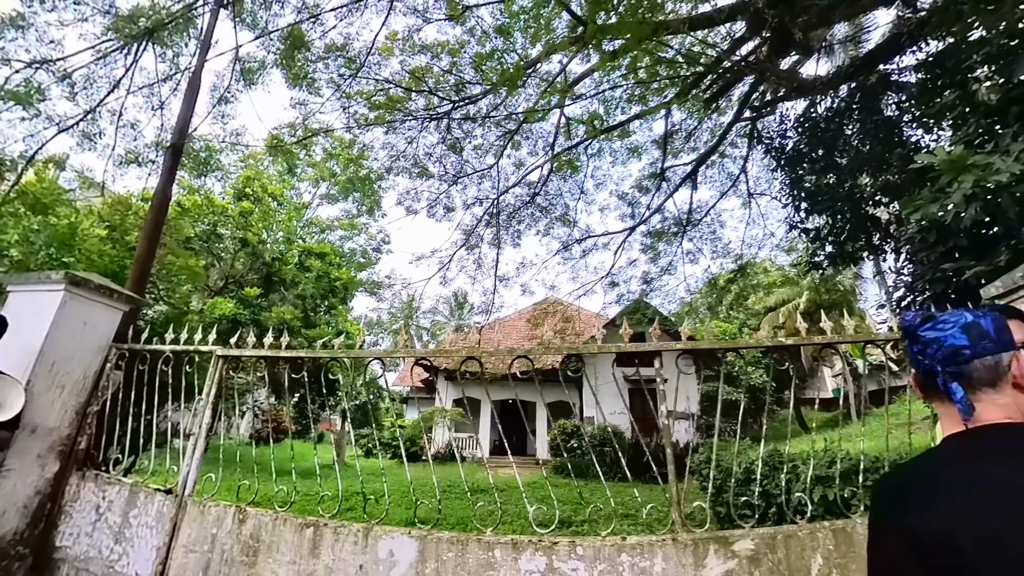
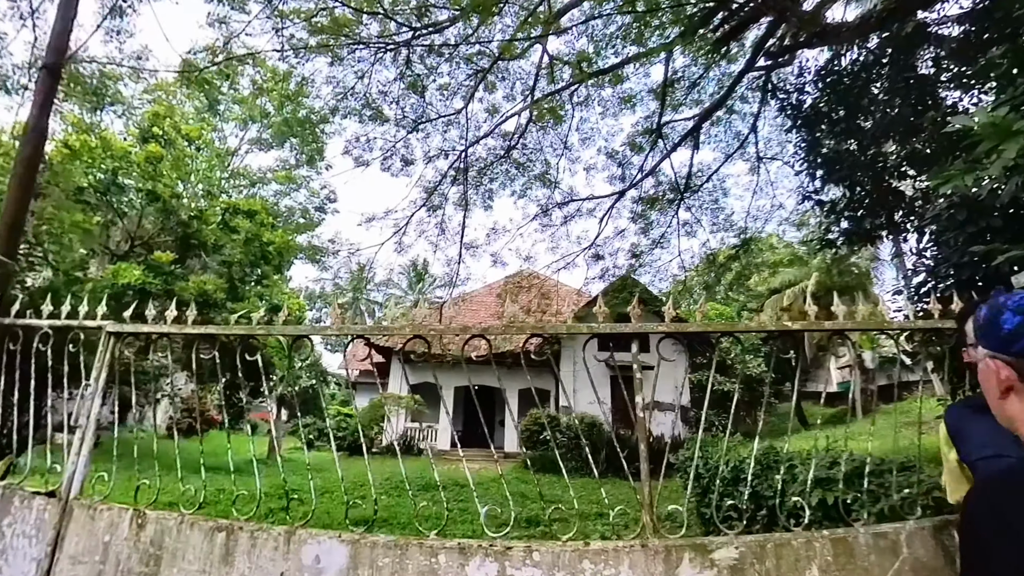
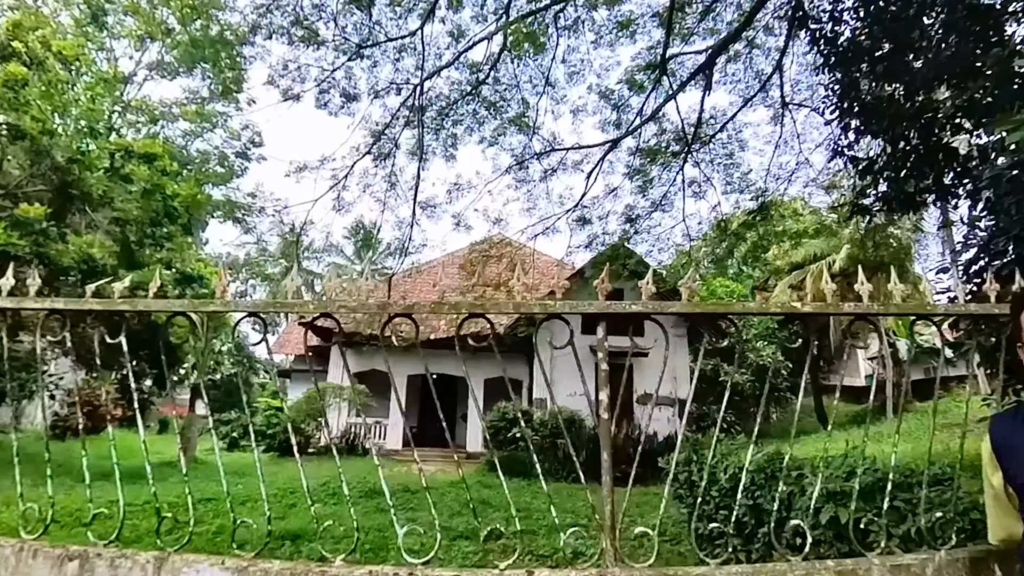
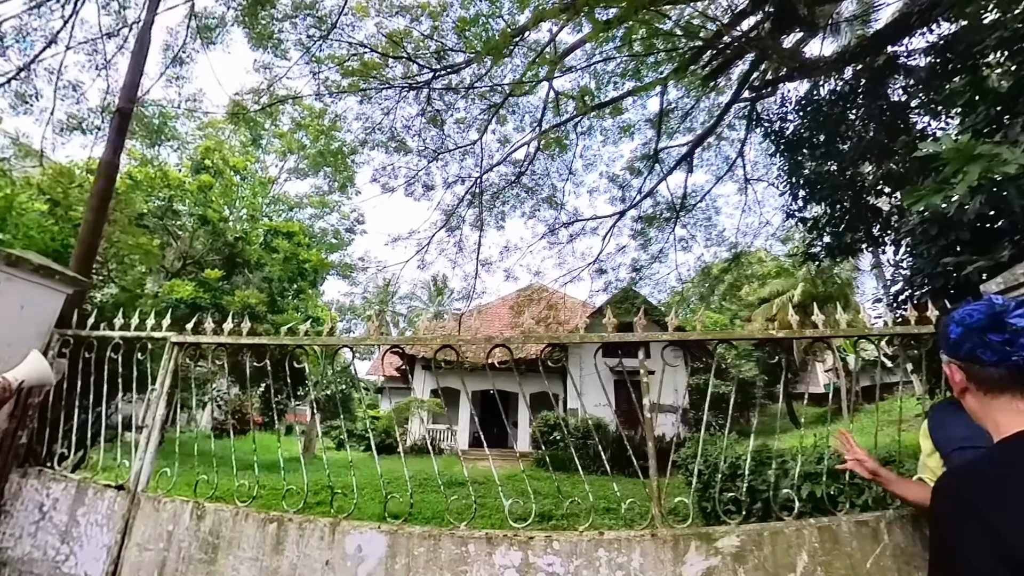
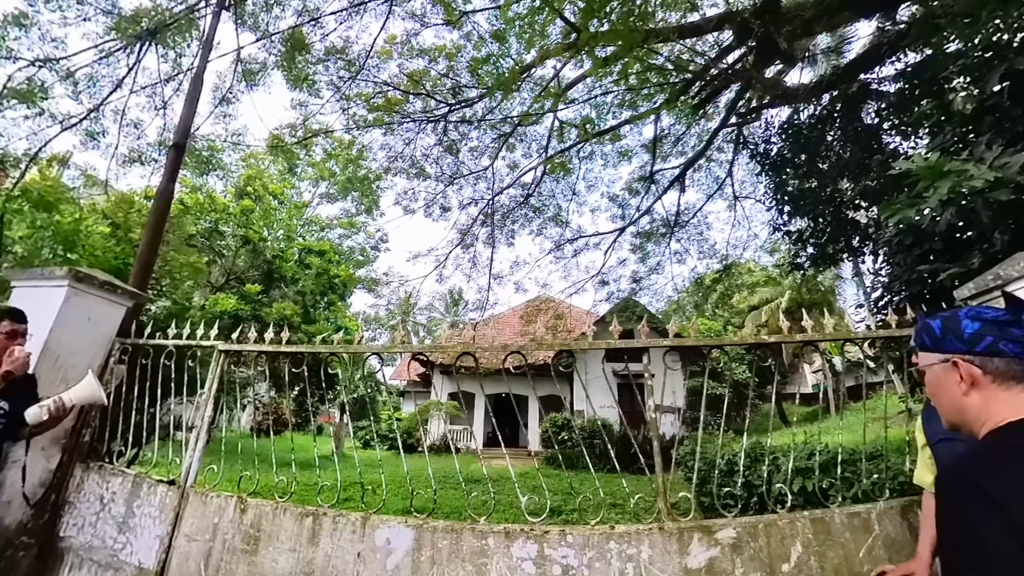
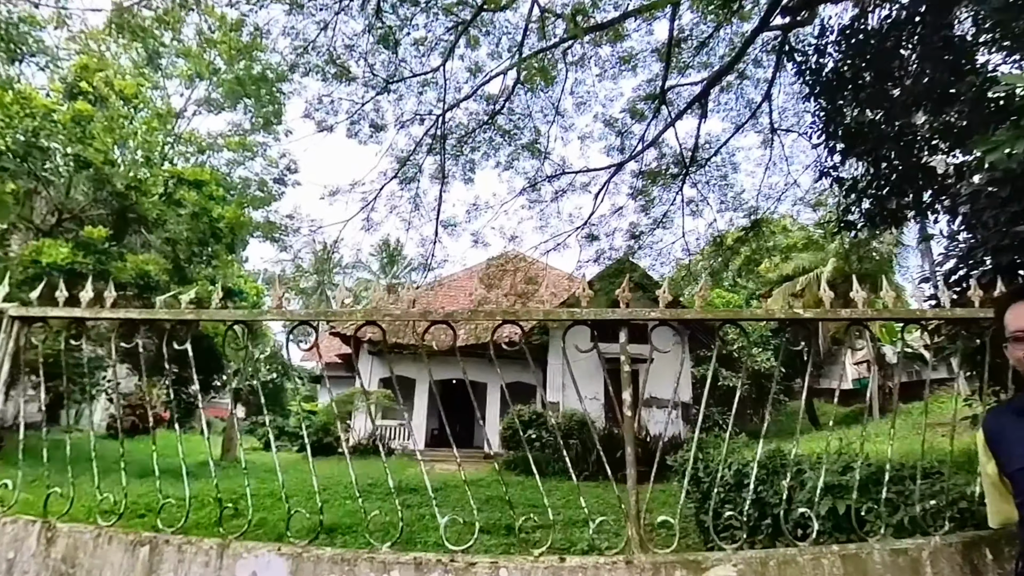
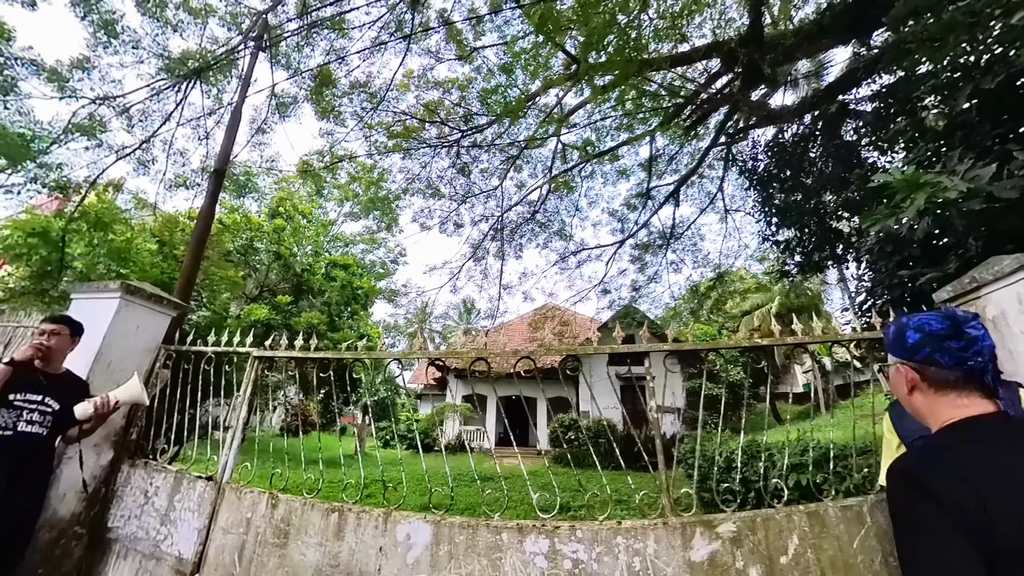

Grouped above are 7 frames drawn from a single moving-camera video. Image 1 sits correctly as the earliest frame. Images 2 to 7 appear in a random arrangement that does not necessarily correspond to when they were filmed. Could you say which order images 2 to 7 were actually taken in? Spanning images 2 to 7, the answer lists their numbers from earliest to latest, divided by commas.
7, 5, 4, 2, 6, 3
